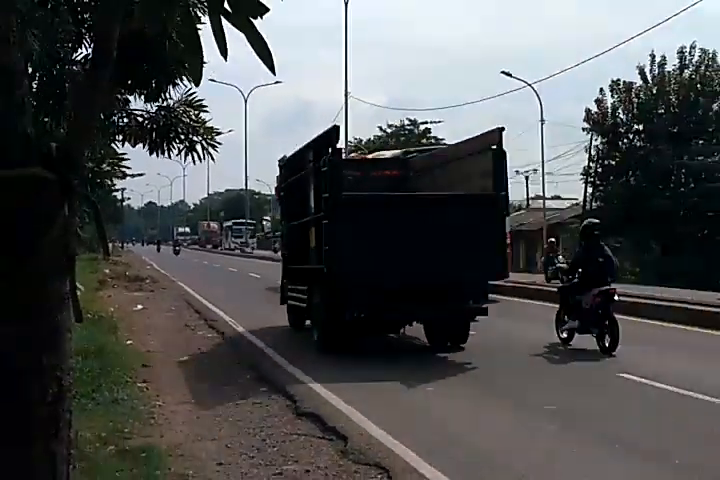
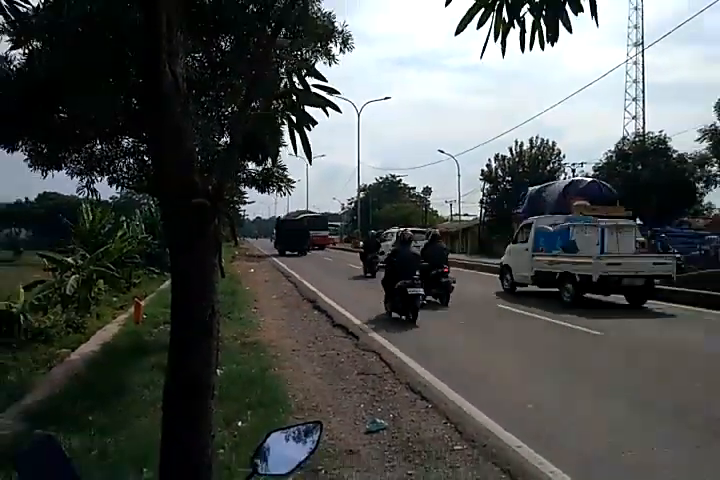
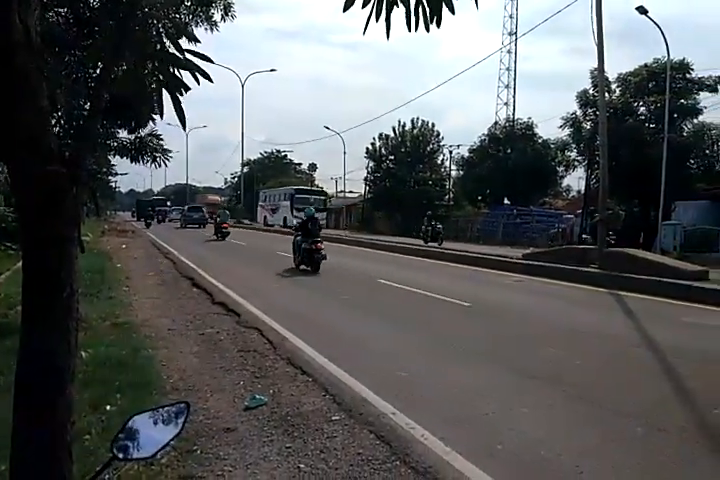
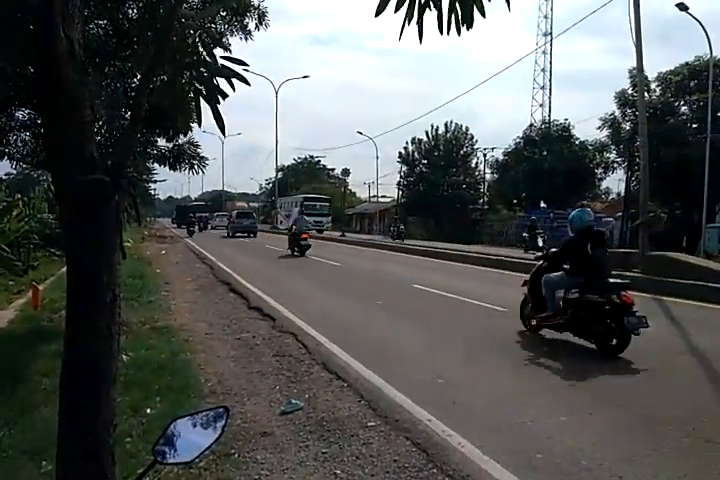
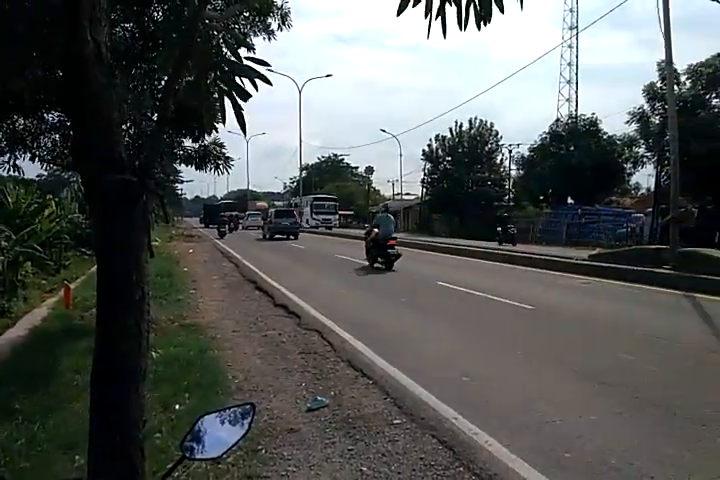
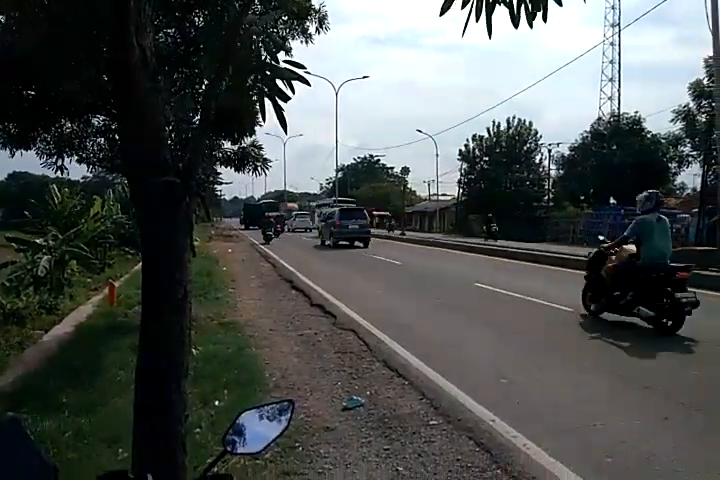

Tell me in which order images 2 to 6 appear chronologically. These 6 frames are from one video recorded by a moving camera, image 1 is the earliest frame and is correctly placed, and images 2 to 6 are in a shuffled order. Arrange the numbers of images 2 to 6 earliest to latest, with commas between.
2, 6, 5, 4, 3
